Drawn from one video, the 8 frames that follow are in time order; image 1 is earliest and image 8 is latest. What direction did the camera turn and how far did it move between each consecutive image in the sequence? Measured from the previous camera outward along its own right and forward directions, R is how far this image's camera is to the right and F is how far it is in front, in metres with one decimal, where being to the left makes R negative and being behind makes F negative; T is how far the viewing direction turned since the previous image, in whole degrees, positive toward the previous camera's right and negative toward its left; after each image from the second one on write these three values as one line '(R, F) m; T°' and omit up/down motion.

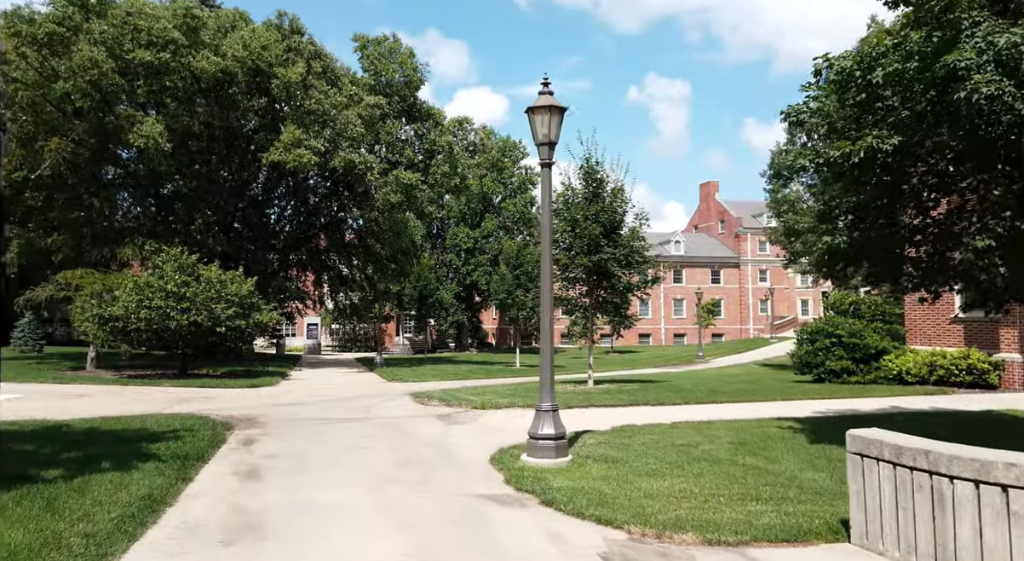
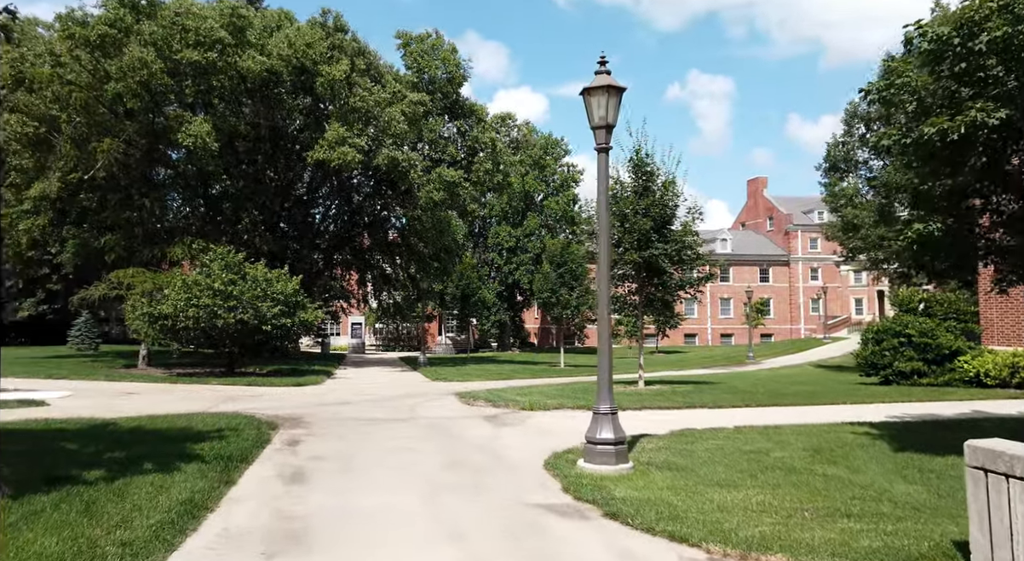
(-0.2, +0.5) m; -4°
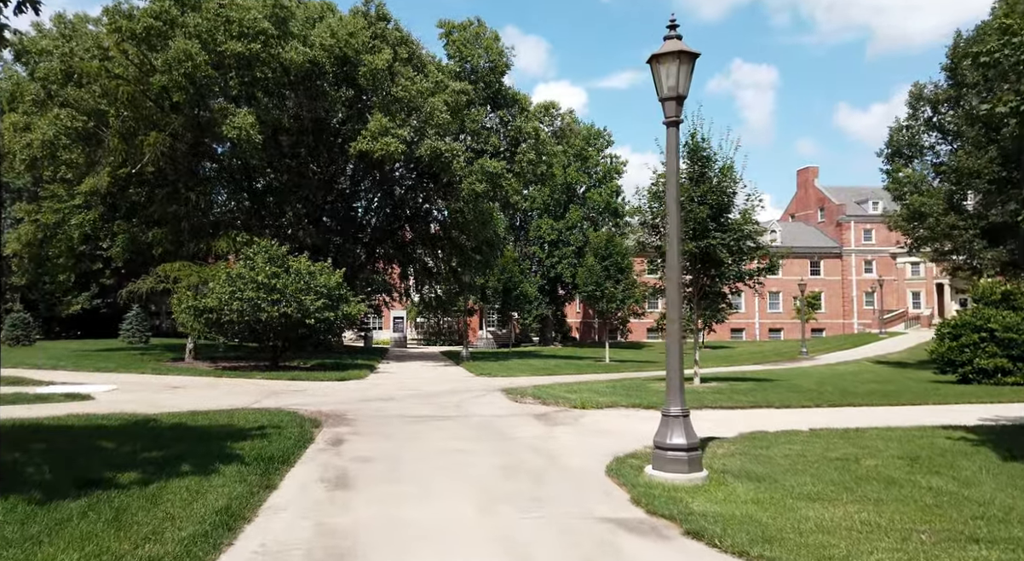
(-0.2, +0.7) m; -3°
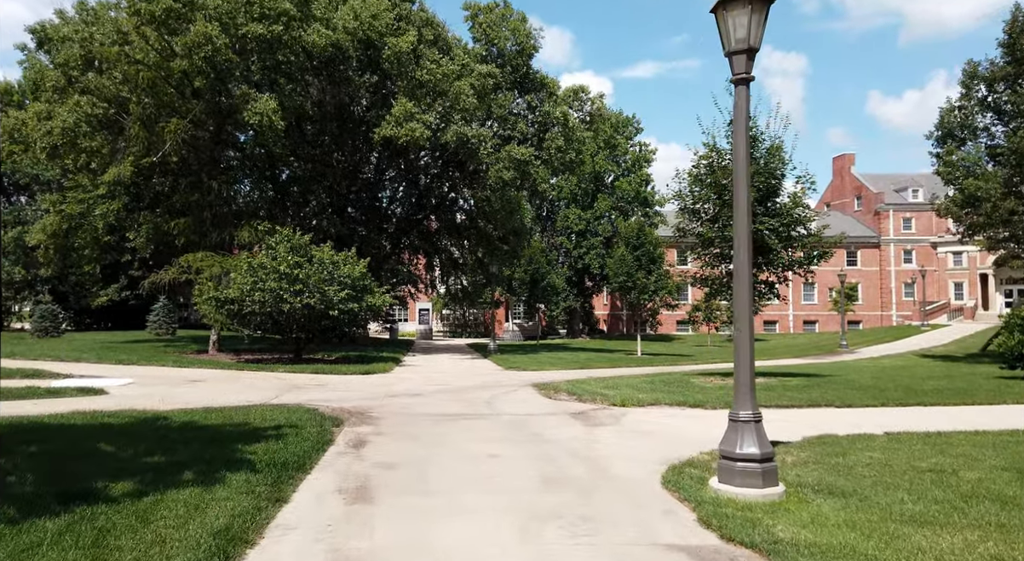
(-0.2, +0.9) m; -2°
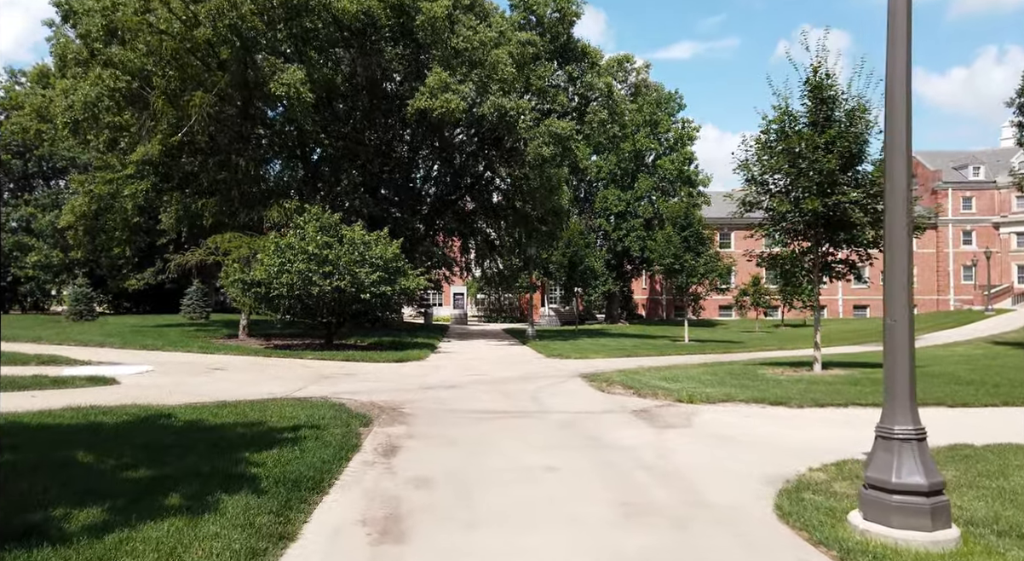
(-0.3, +1.4) m; -3°
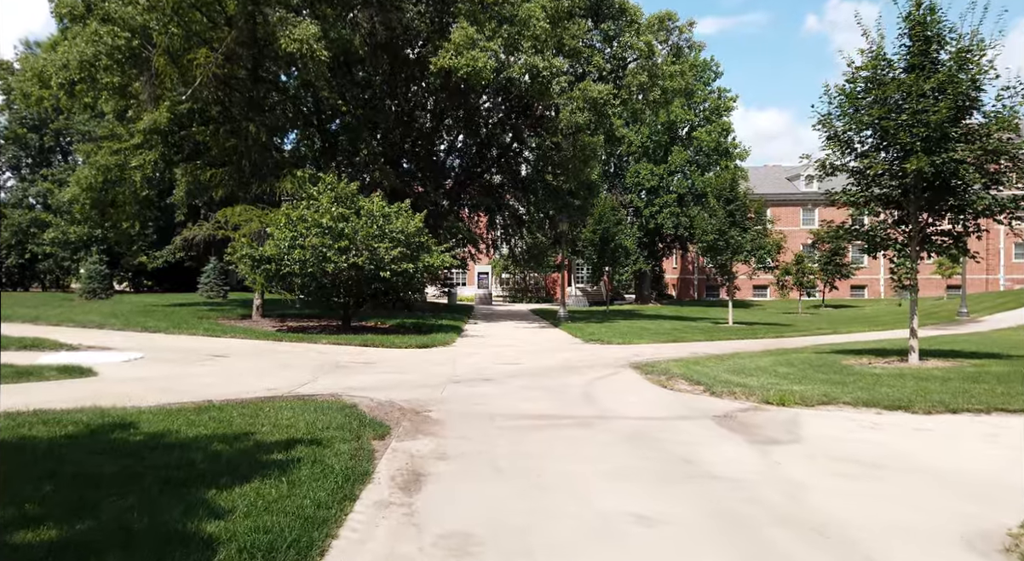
(-0.3, +1.9) m; -2°
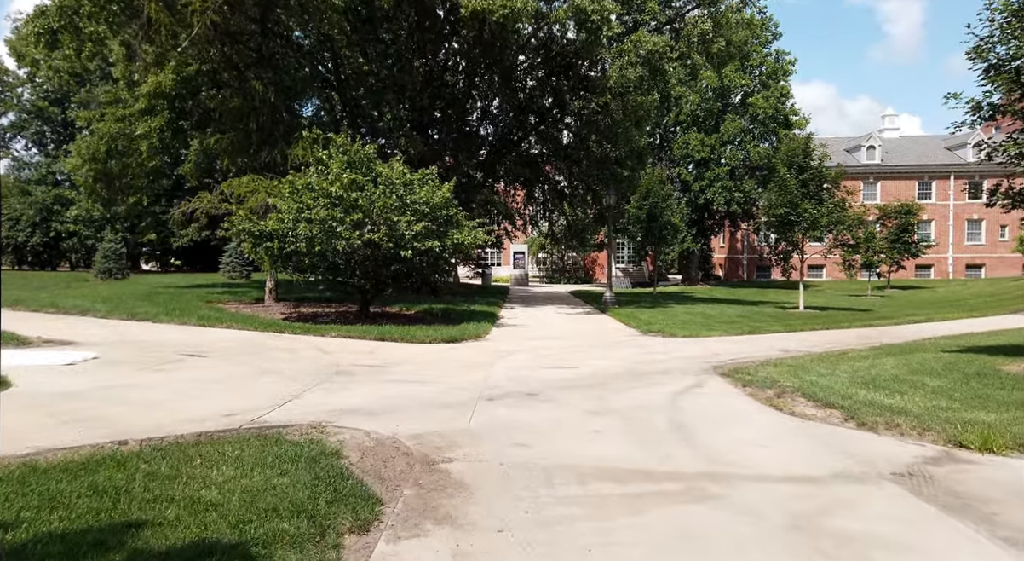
(-0.2, +2.7) m; -3°
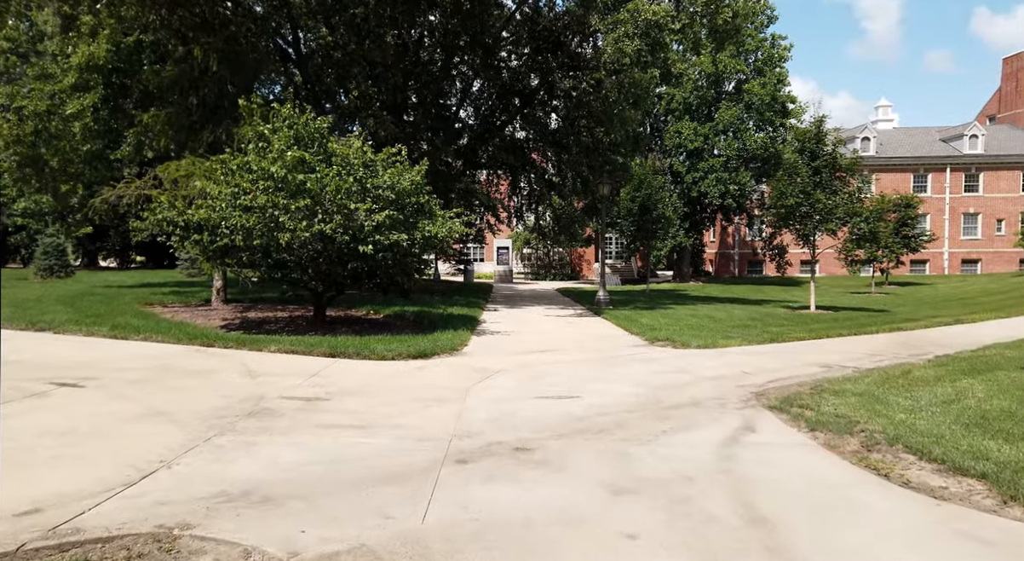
(0.0, +2.3) m; +1°
